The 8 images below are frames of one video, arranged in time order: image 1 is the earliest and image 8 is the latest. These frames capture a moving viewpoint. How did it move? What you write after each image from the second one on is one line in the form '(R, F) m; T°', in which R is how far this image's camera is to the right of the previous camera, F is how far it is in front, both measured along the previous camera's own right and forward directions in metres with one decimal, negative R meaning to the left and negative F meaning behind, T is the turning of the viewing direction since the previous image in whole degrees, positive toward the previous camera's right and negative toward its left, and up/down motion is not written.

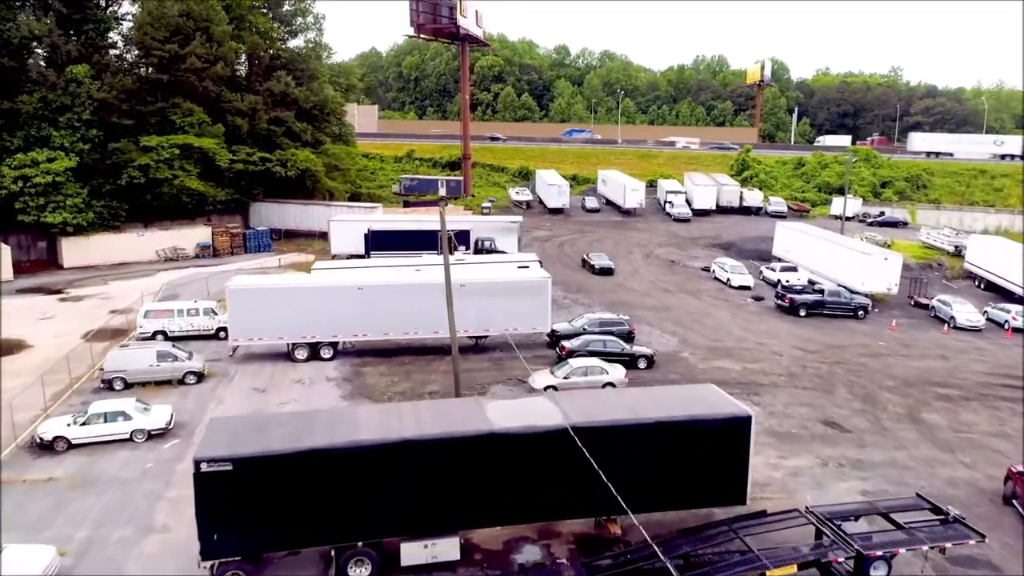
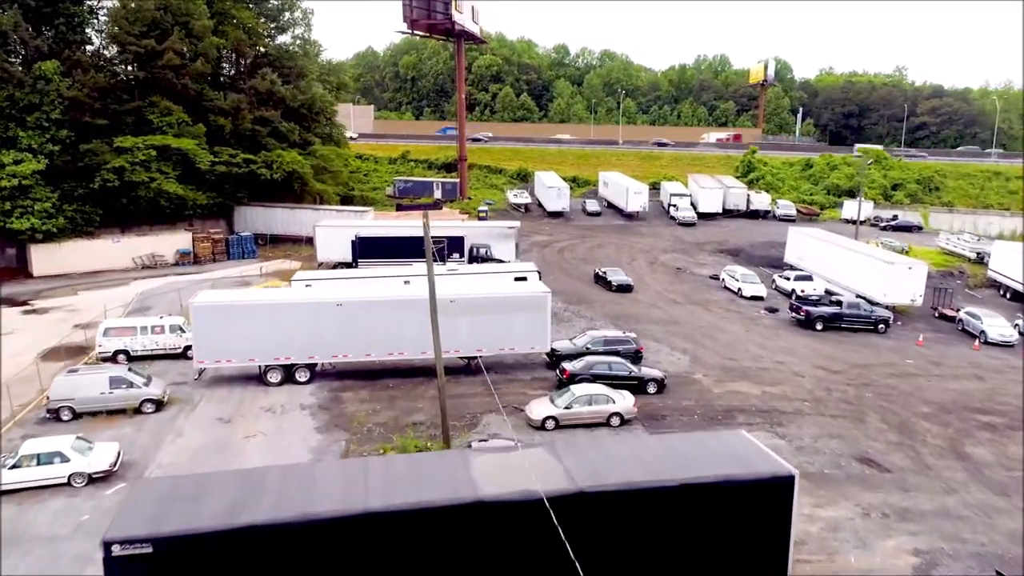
(+0.1, +2.1) m; 0°
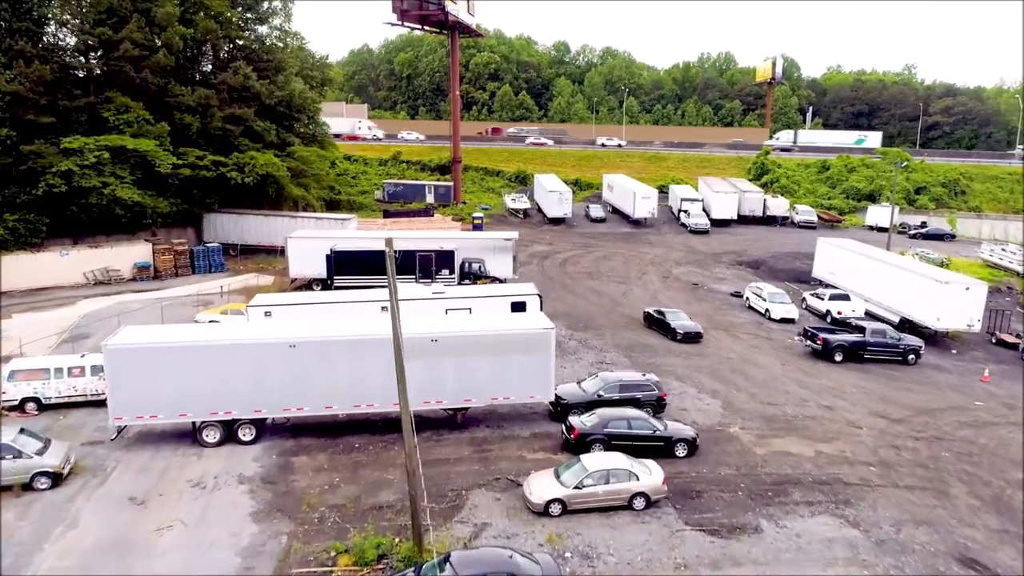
(+0.1, +3.9) m; 0°
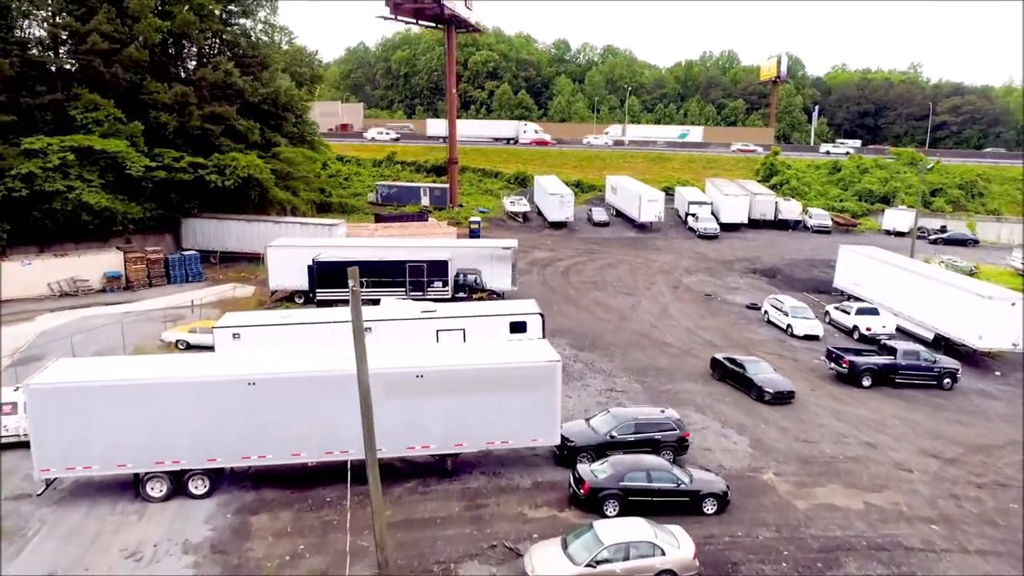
(0.0, +2.4) m; 0°
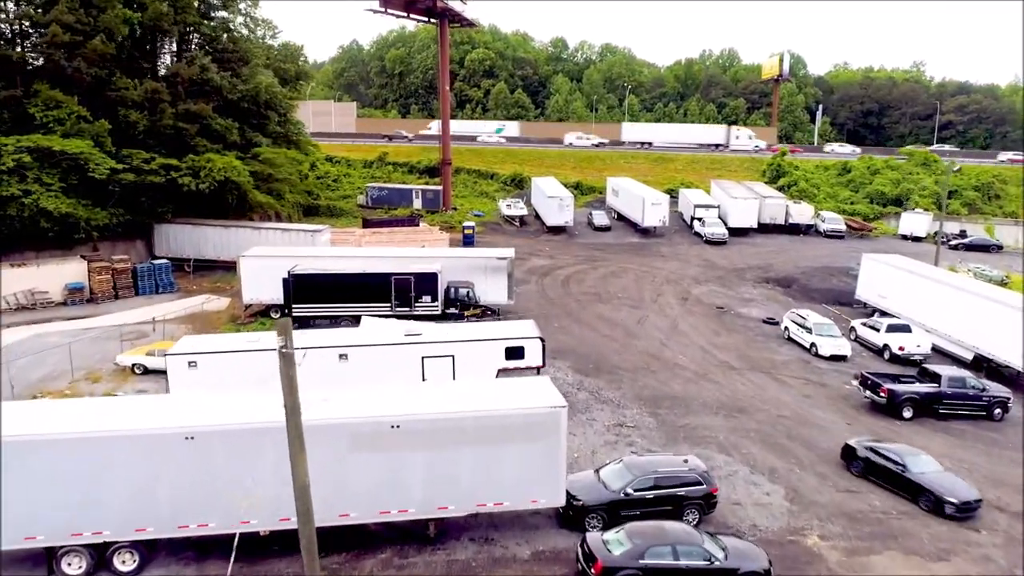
(0.0, +2.4) m; 0°
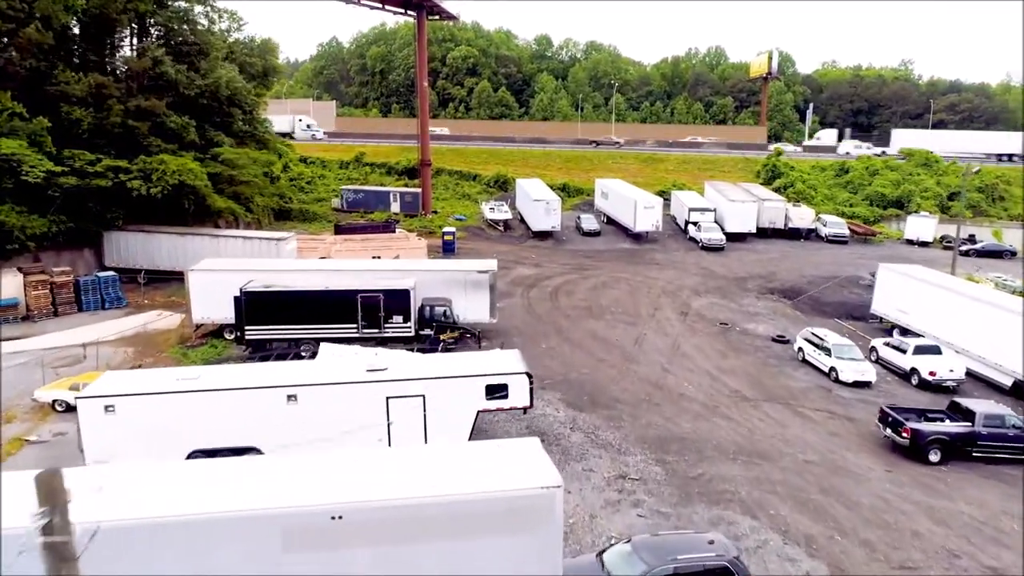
(+0.1, +2.8) m; +1°
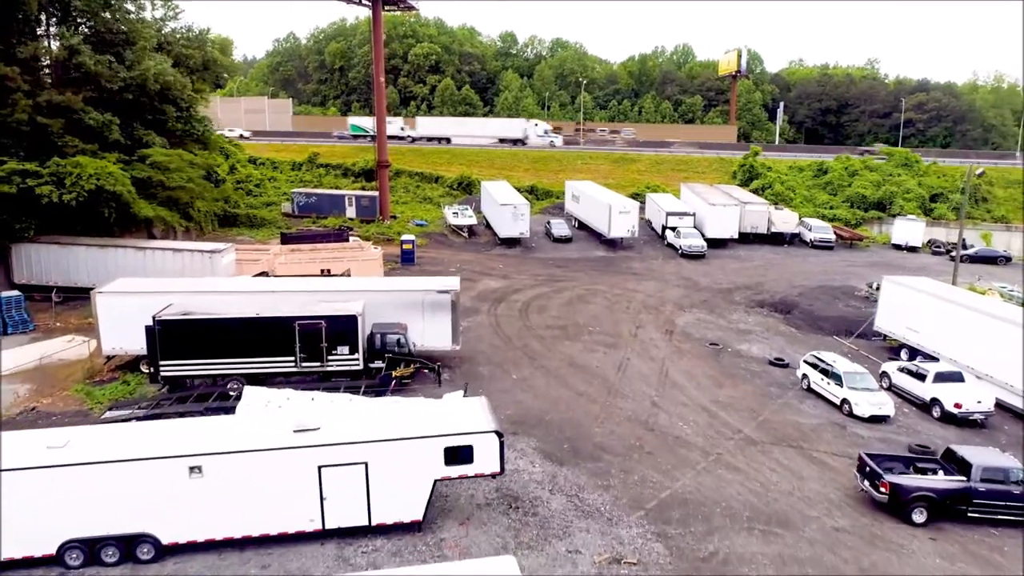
(0.0, +3.1) m; +2°
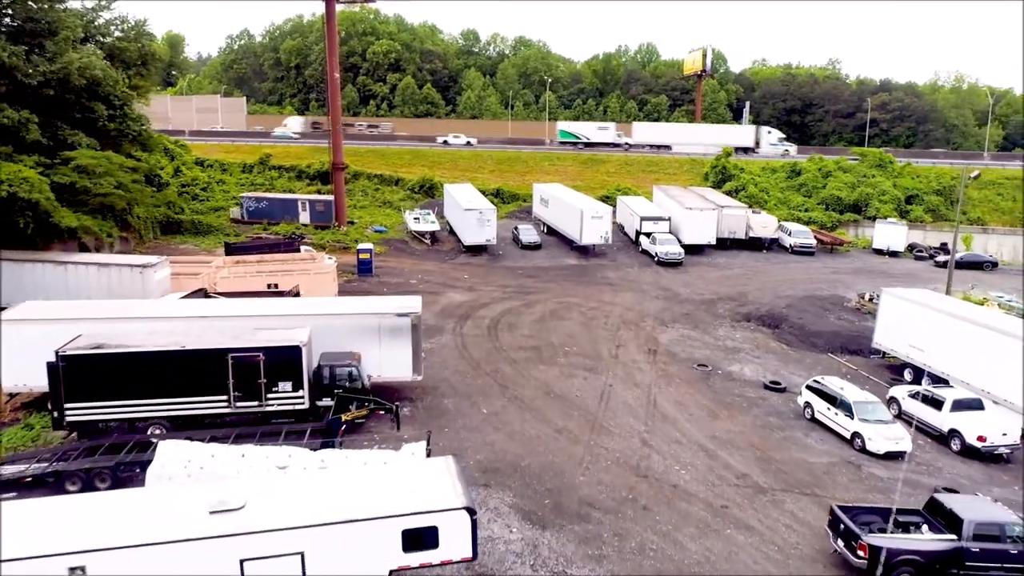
(-0.1, +2.4) m; +3°
